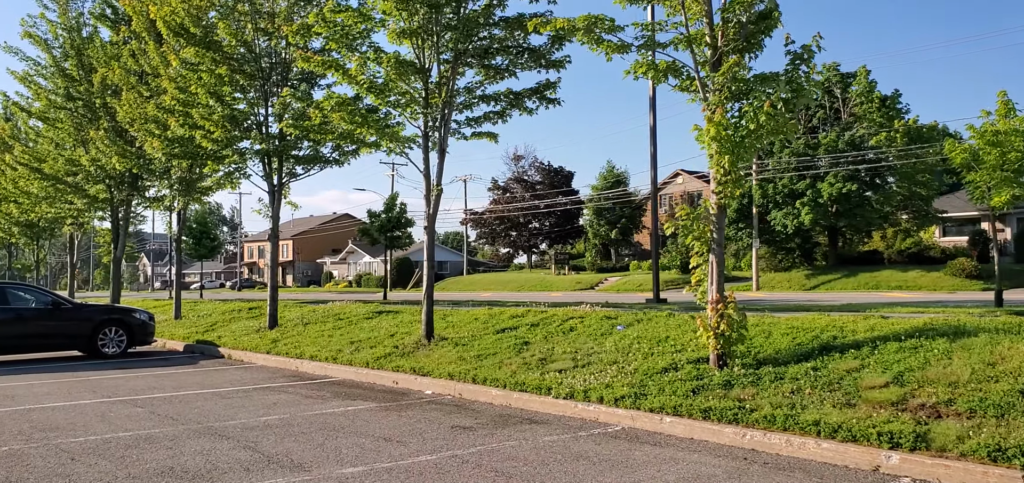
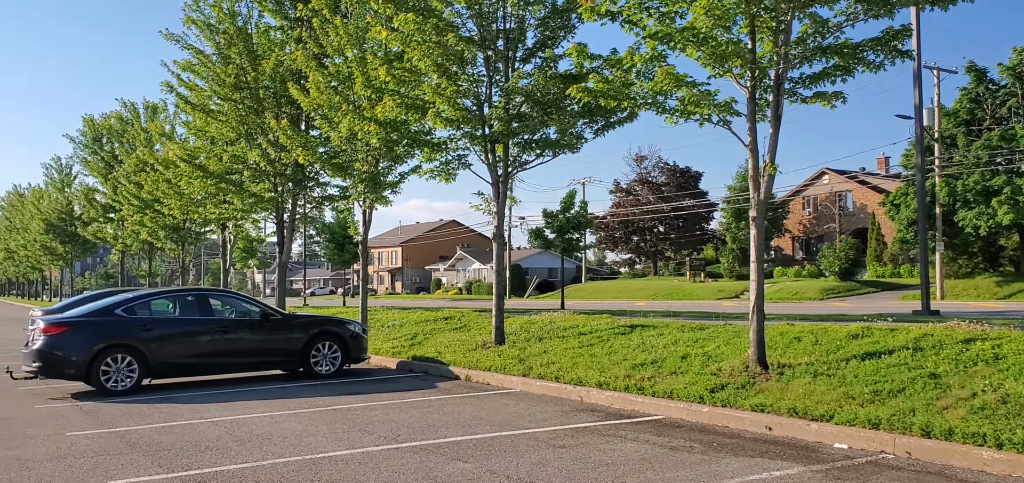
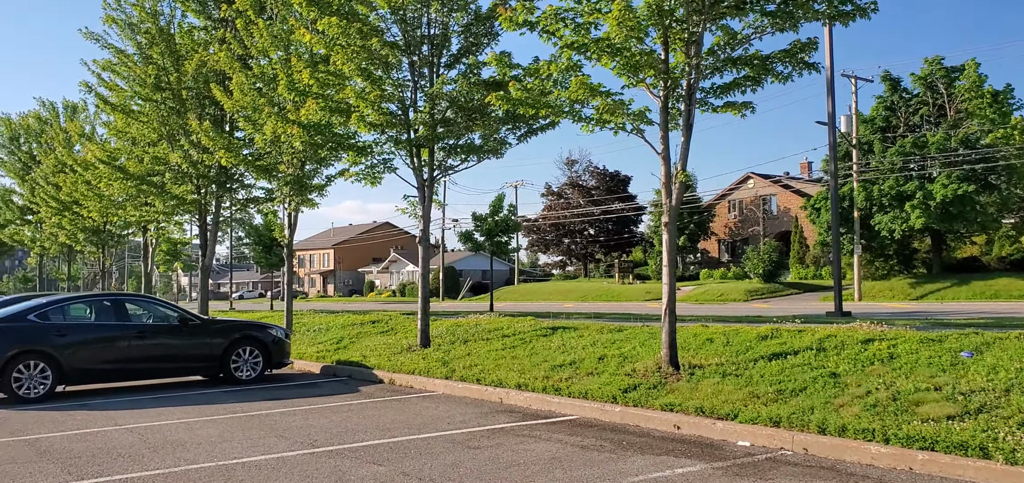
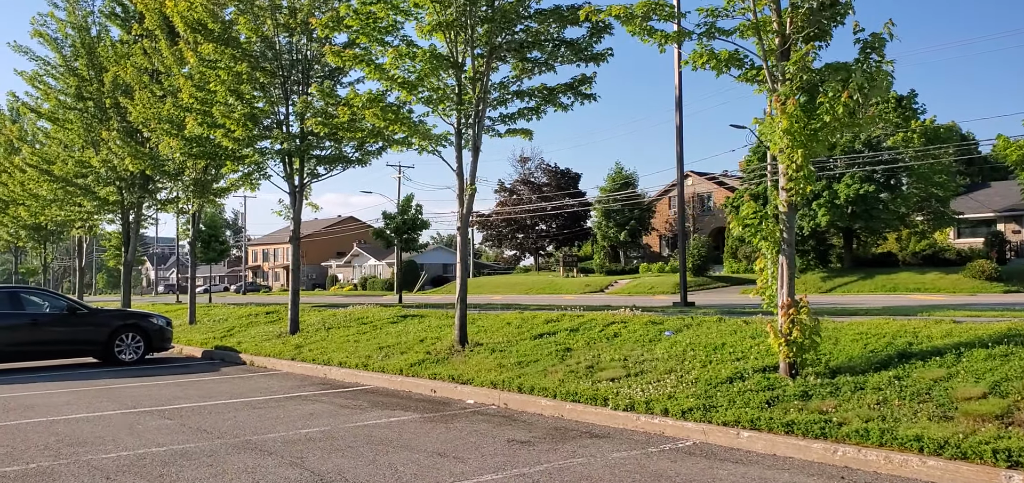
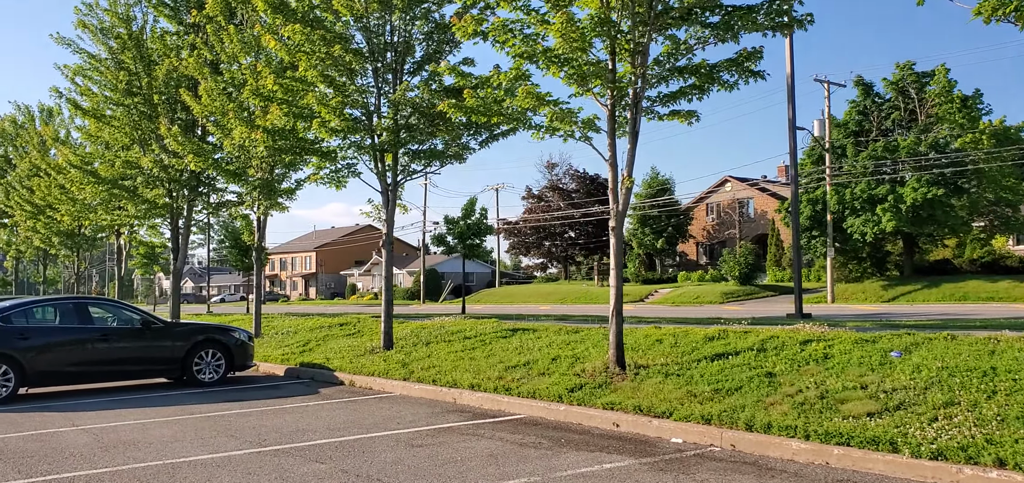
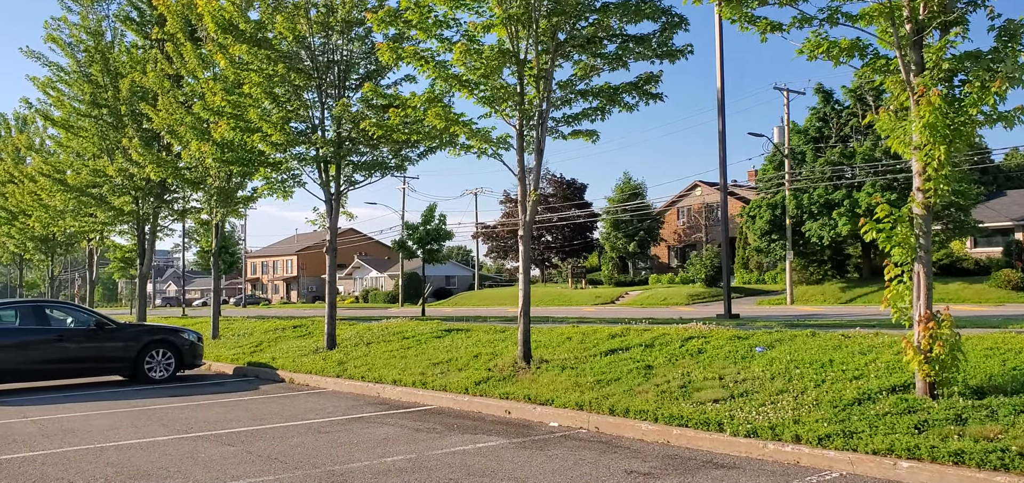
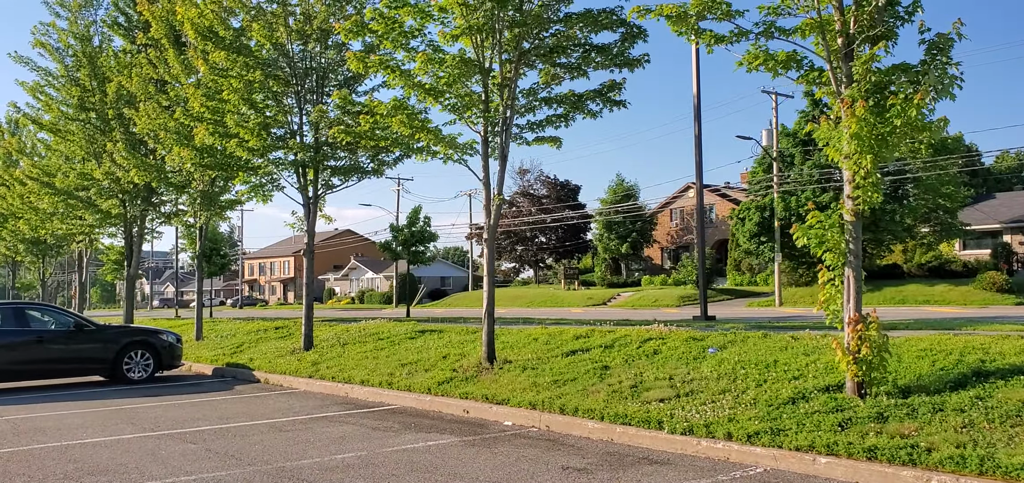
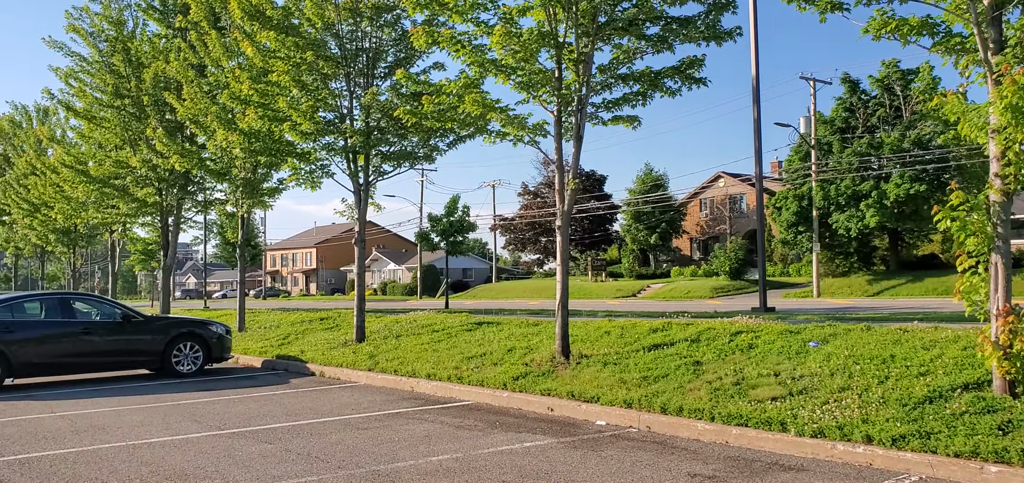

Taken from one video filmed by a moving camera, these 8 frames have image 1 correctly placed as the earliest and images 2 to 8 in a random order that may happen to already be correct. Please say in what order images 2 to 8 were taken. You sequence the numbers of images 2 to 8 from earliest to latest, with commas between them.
4, 7, 6, 8, 5, 3, 2
